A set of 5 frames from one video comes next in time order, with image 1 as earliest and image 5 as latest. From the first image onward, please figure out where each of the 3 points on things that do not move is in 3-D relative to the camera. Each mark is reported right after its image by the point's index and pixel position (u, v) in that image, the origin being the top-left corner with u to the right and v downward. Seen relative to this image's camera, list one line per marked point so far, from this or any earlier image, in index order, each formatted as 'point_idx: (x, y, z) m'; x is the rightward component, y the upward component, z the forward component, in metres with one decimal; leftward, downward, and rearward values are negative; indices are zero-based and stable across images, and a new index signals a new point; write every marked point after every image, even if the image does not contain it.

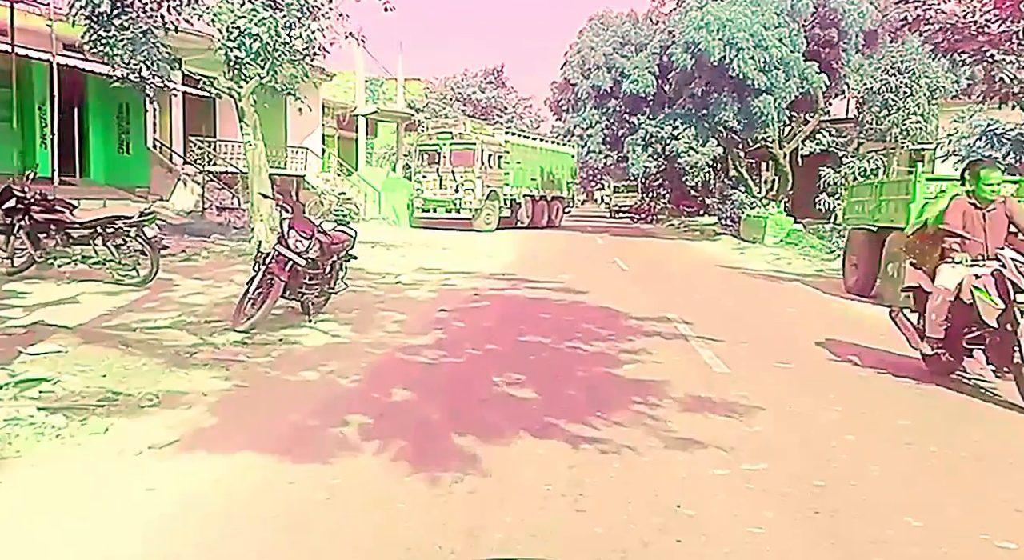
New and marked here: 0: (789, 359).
0: (+2.8, -0.8, +8.0) m
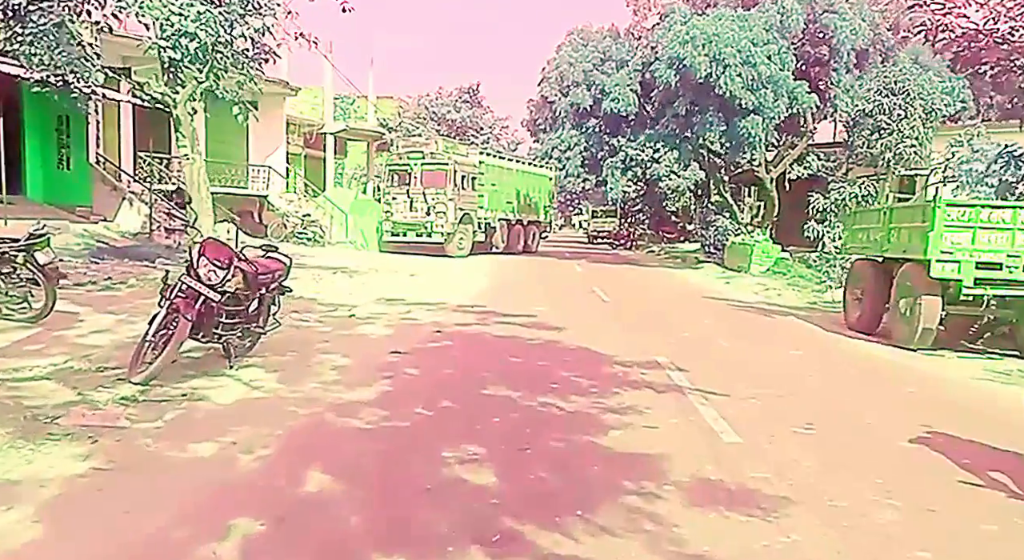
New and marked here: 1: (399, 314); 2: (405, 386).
0: (+2.4, -1.2, +6.6) m
1: (-1.8, -0.5, +12.6) m
2: (-1.0, -1.0, +7.2) m
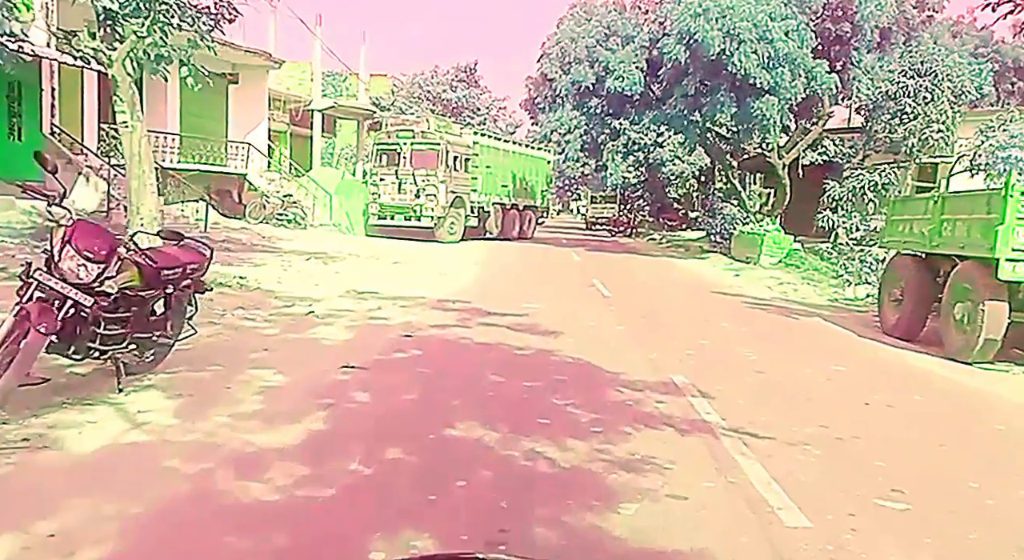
0: (+2.3, -1.2, +4.8) m
1: (-2.0, -0.4, +10.8) m
2: (-1.1, -1.0, +5.4) m
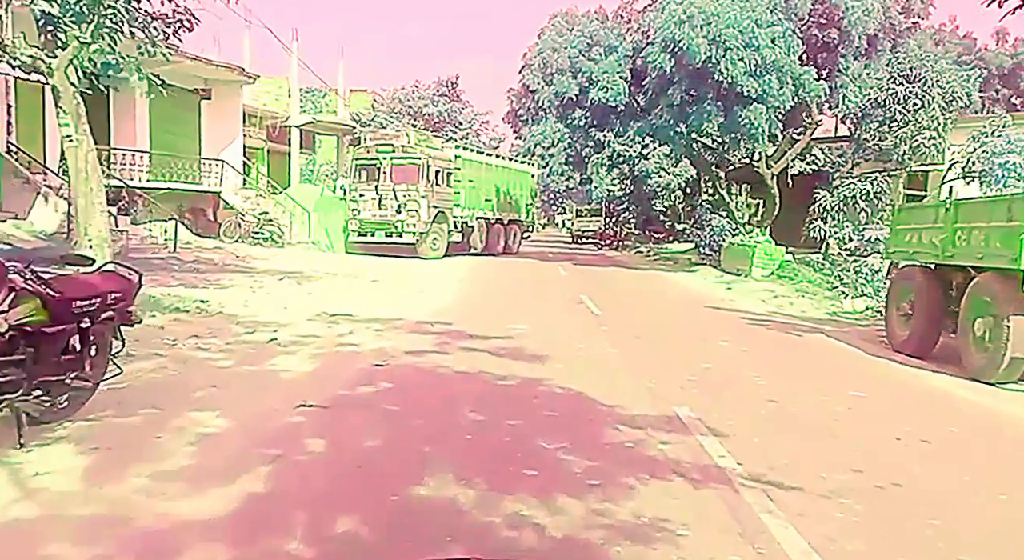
0: (+2.2, -1.3, +3.9) m
1: (-2.2, -0.7, +9.8) m
2: (-1.3, -1.1, +4.5) m
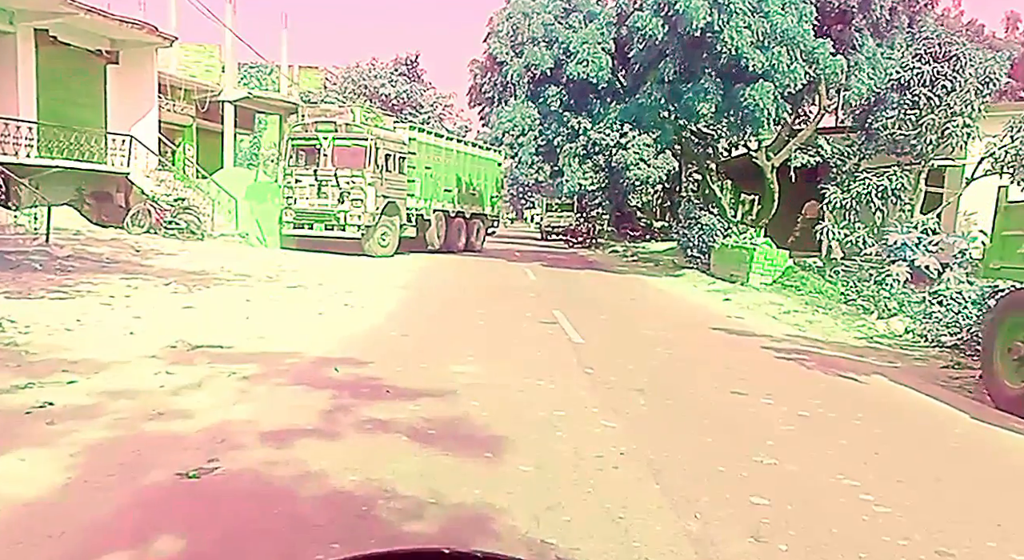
0: (+1.9, -1.6, +0.4) m
1: (-2.7, -0.9, +6.1) m
2: (-1.5, -1.4, +0.8) m
